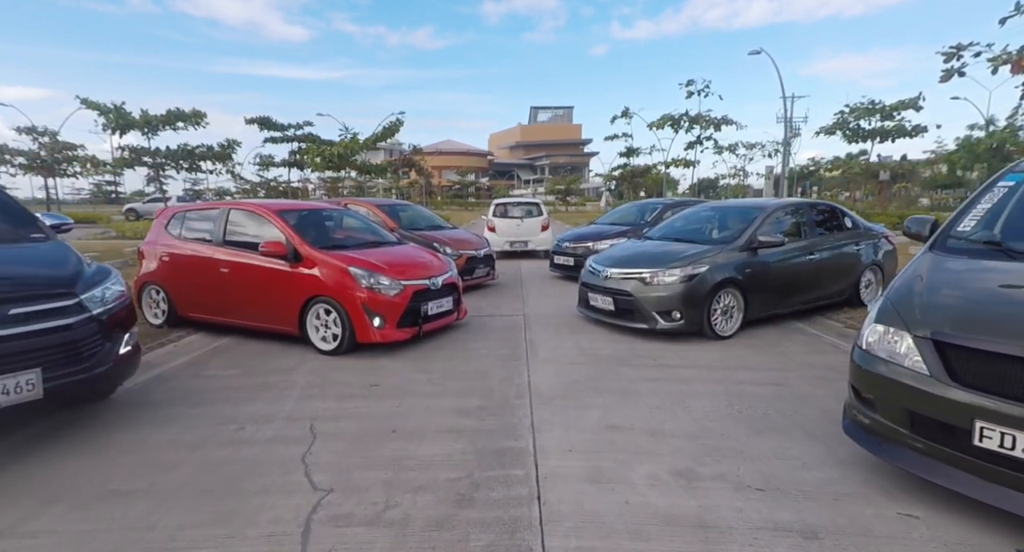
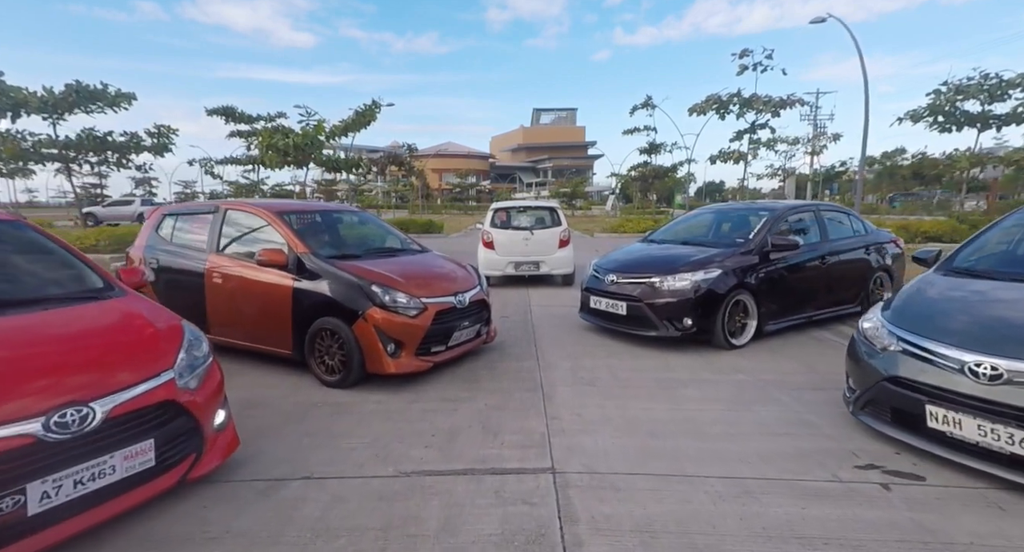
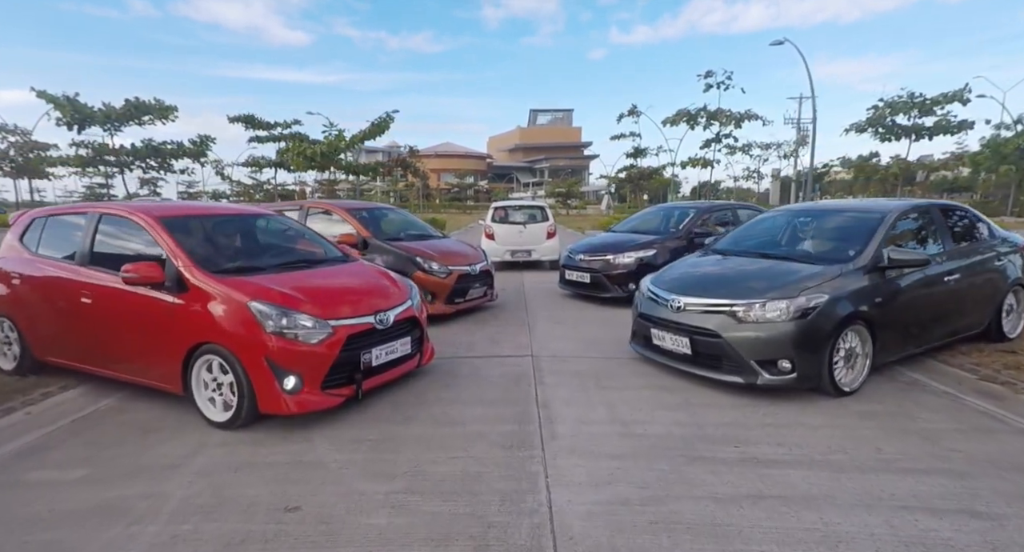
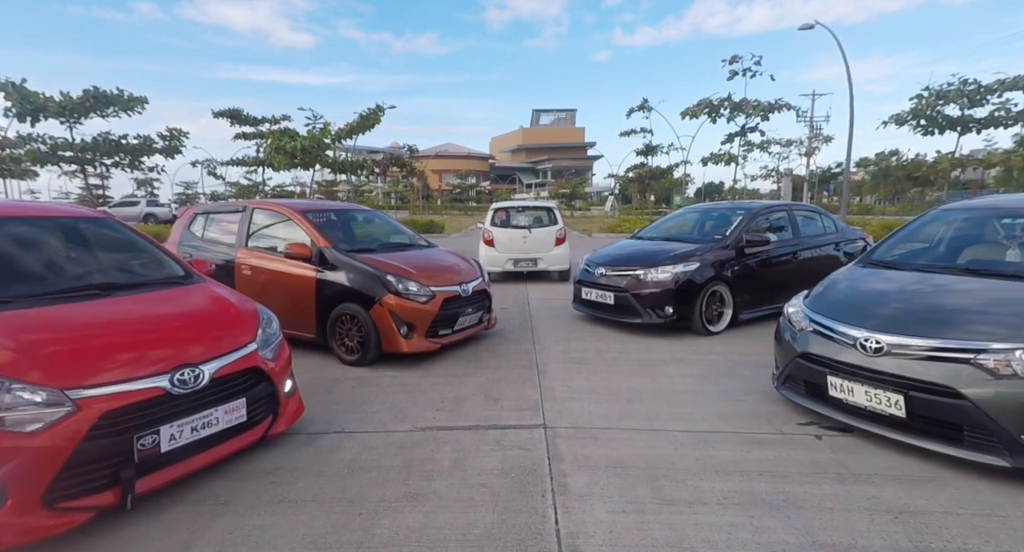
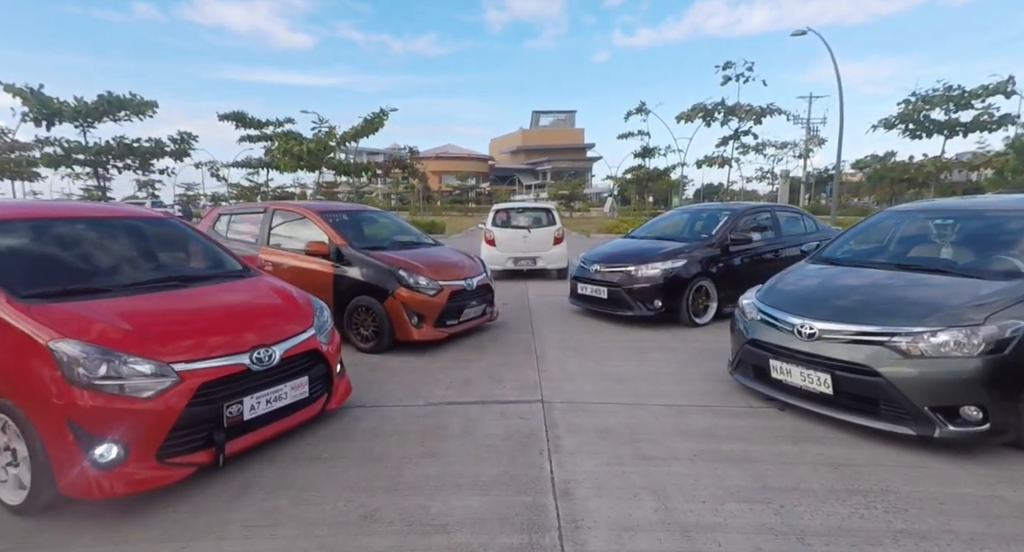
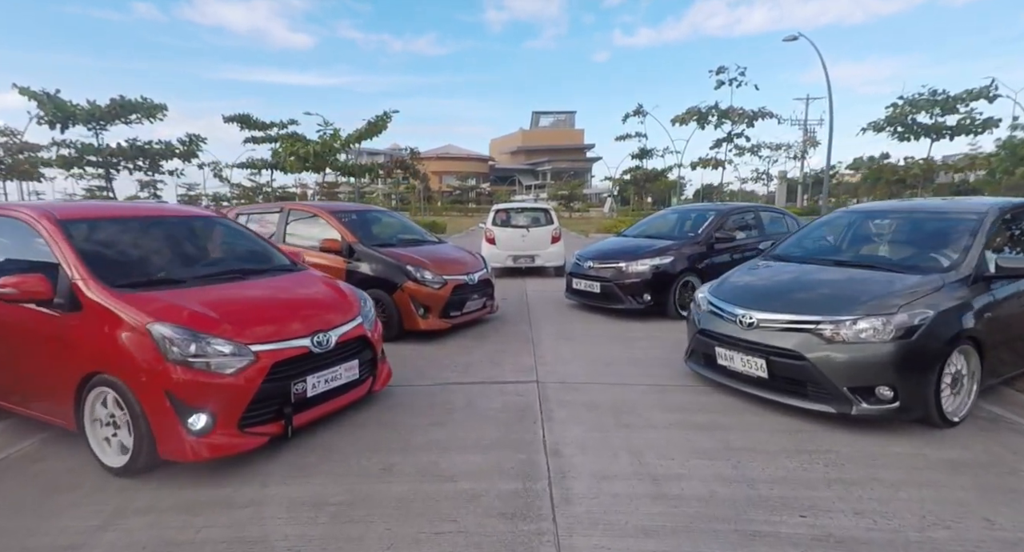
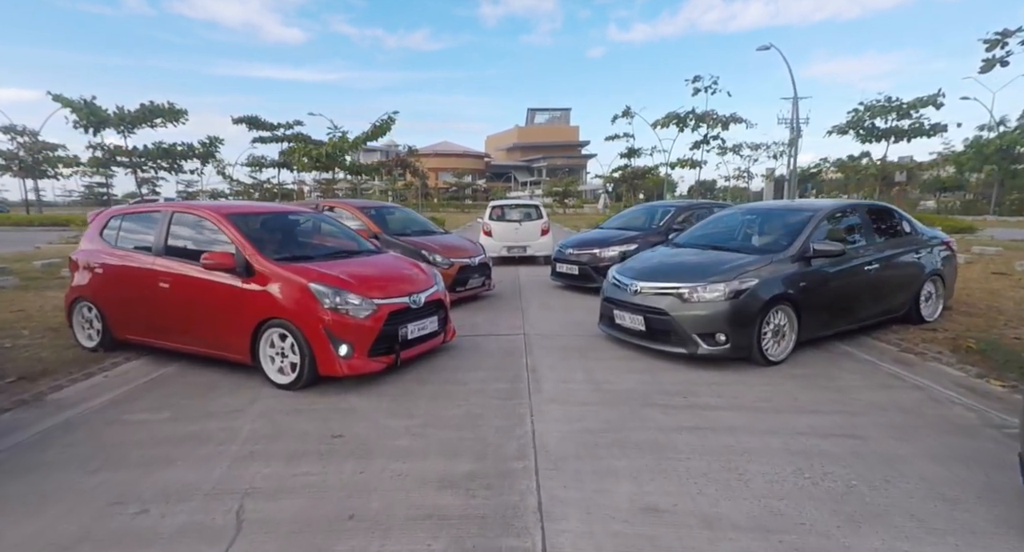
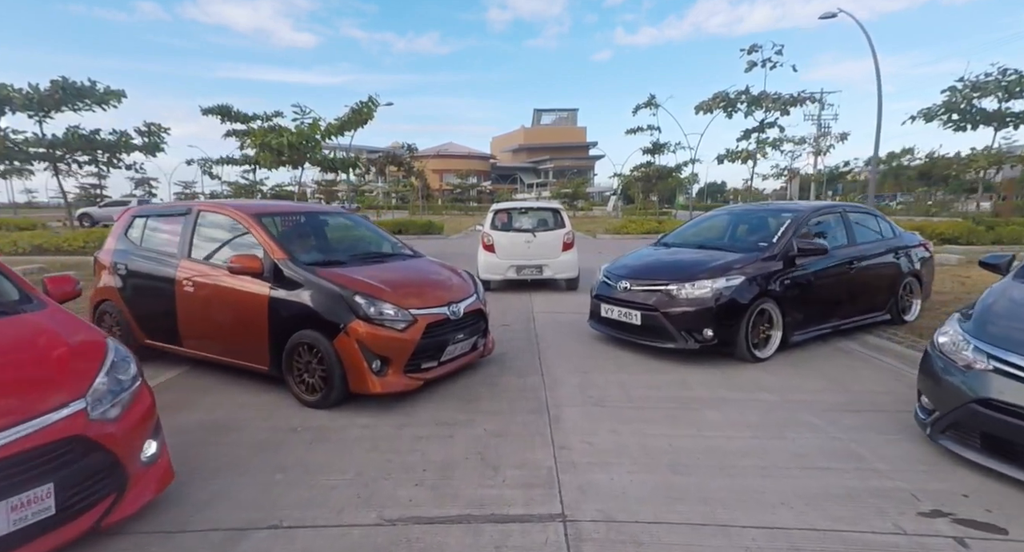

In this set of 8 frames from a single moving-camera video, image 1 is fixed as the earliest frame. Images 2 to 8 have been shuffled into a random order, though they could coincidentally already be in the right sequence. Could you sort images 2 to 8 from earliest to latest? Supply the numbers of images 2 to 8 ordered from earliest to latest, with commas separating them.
7, 3, 6, 5, 4, 2, 8
